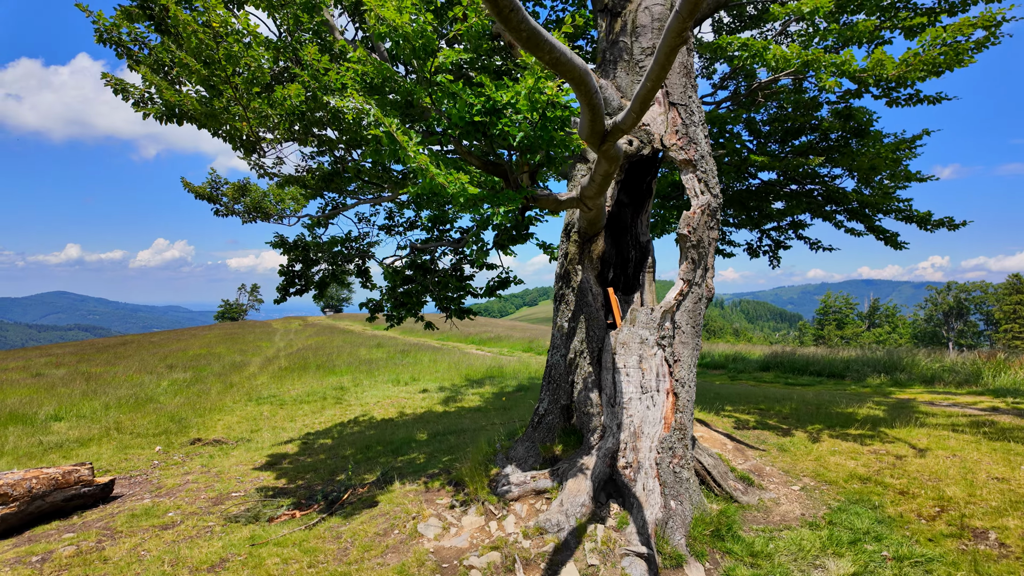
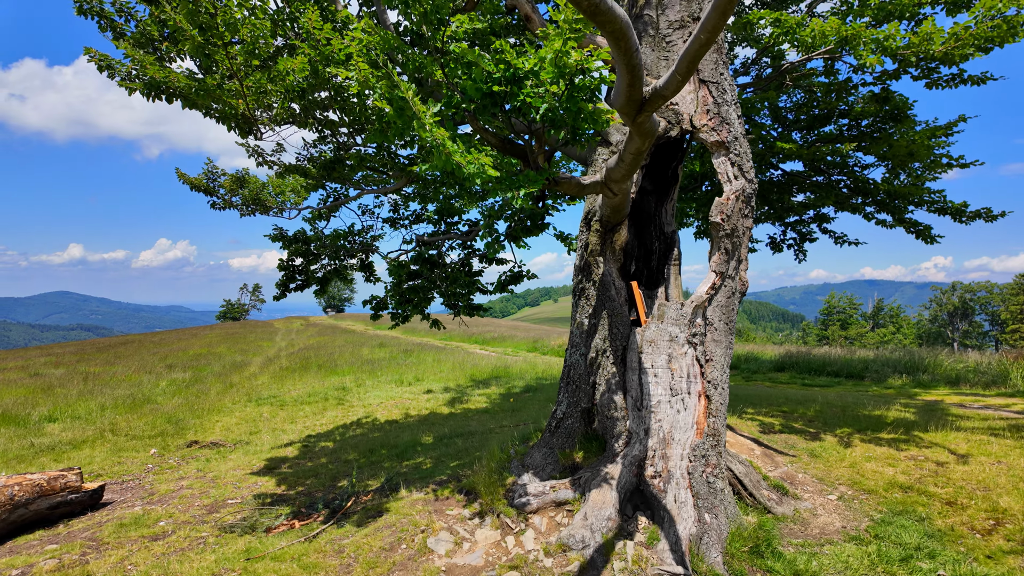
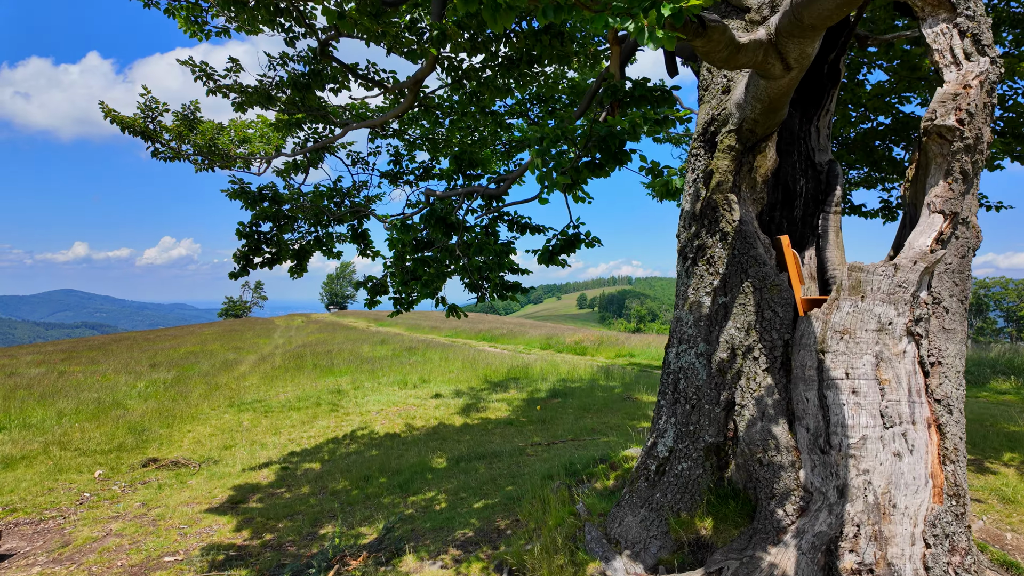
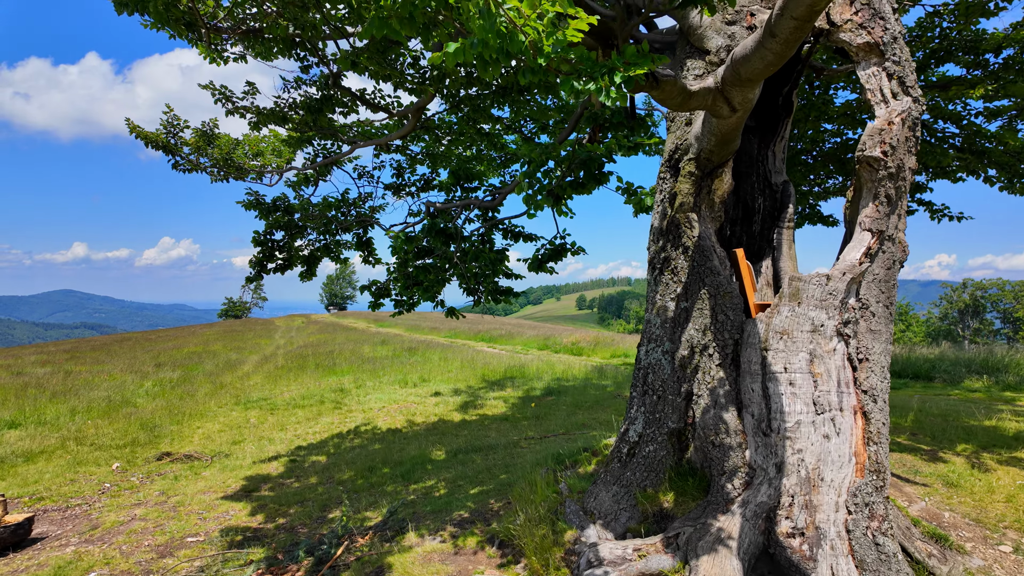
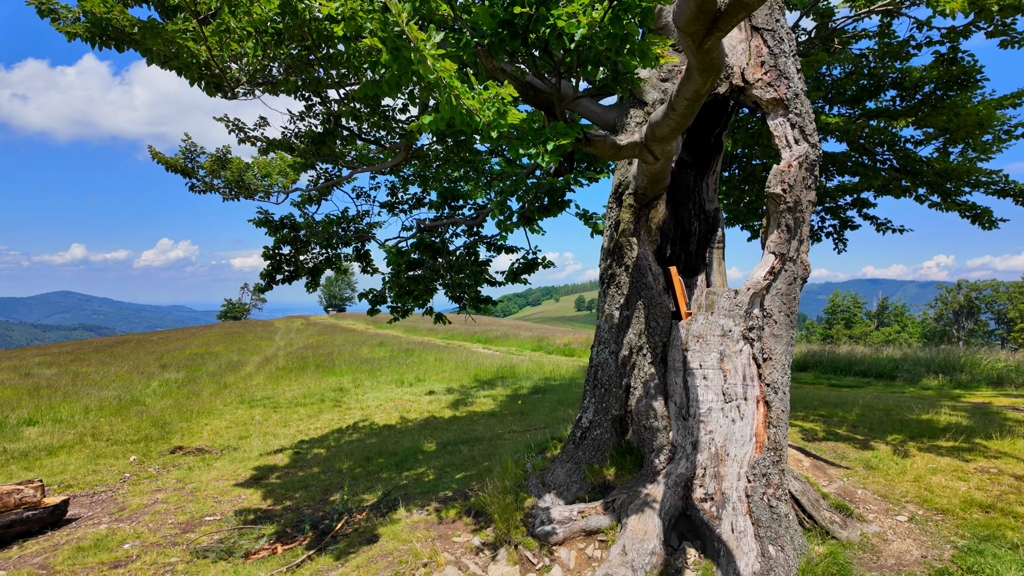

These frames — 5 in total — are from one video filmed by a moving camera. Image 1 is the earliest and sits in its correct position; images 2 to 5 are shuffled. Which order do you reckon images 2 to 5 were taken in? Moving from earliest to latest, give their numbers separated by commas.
2, 5, 4, 3
